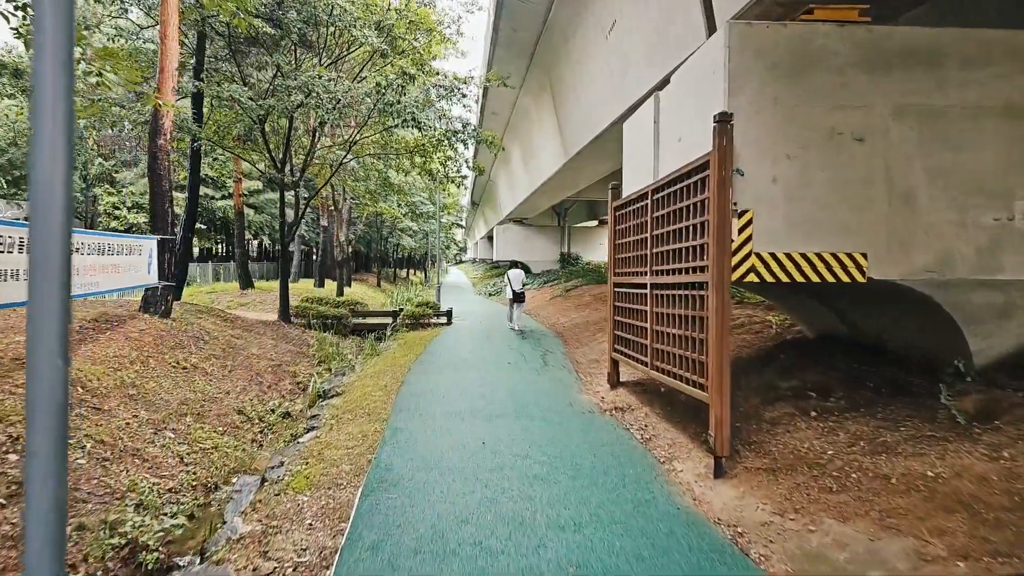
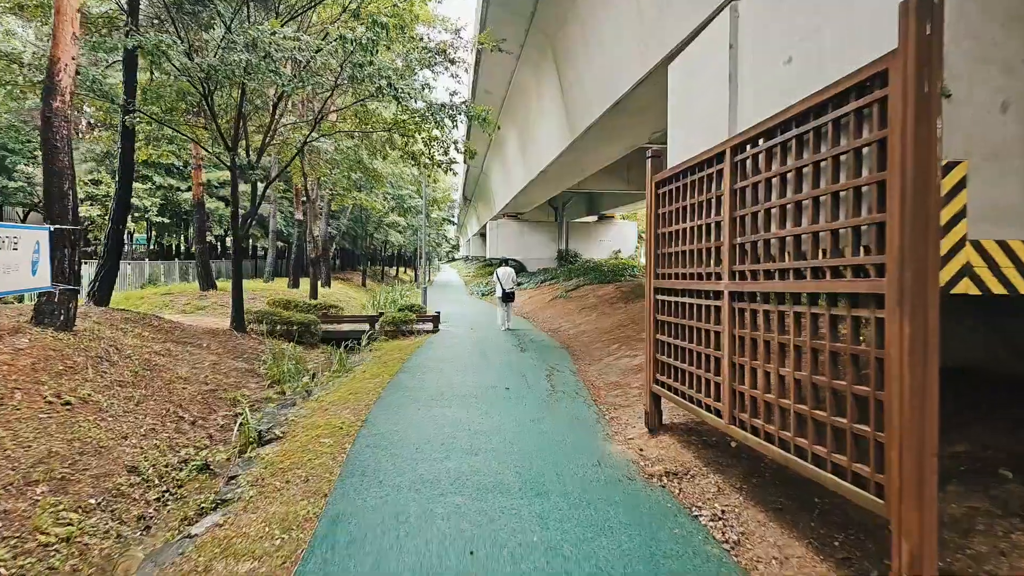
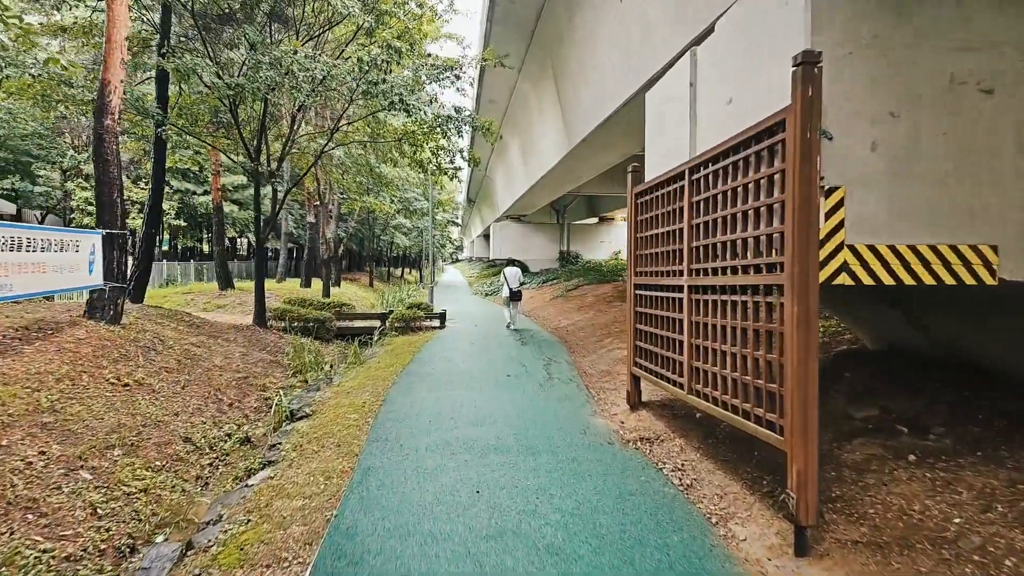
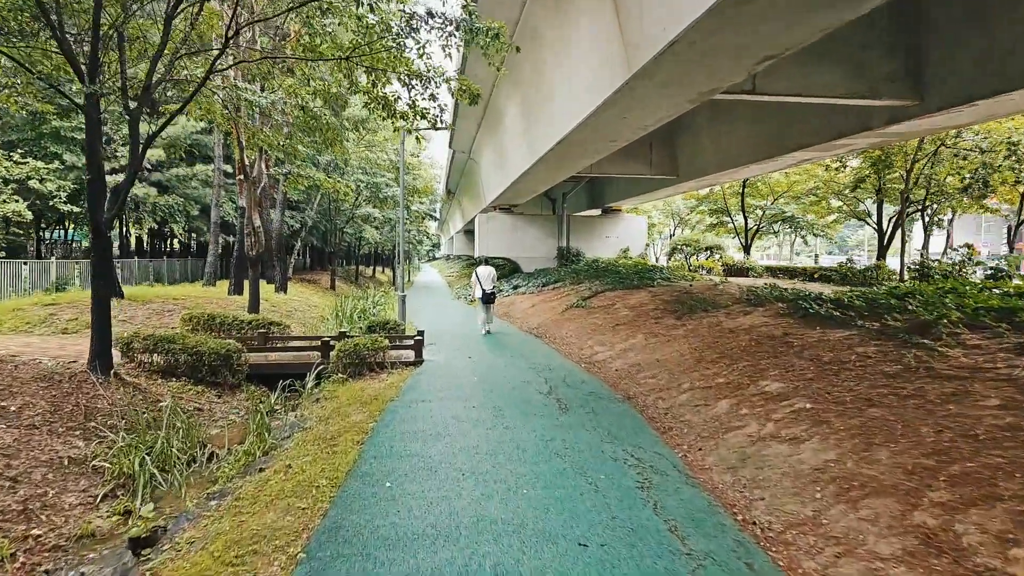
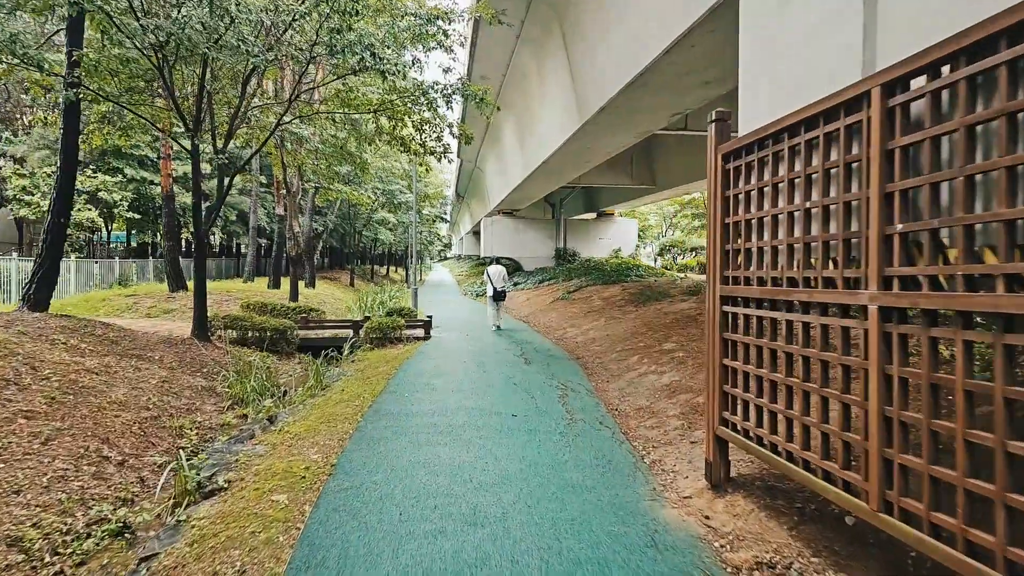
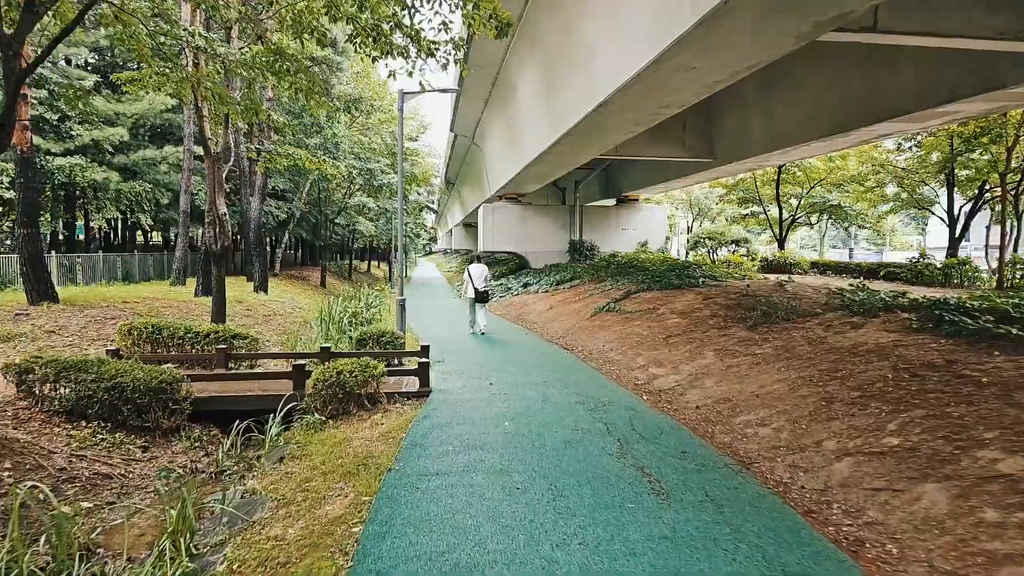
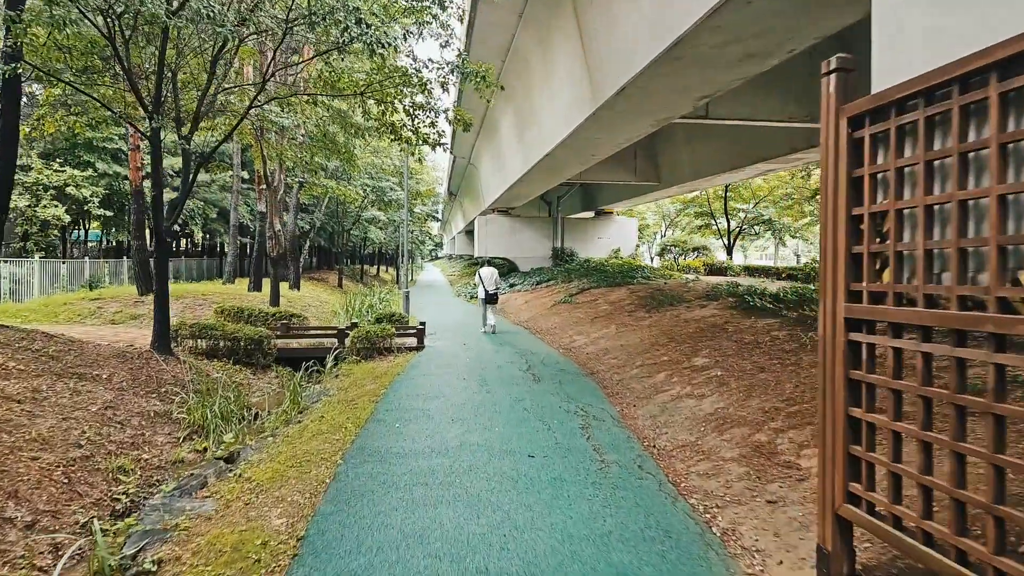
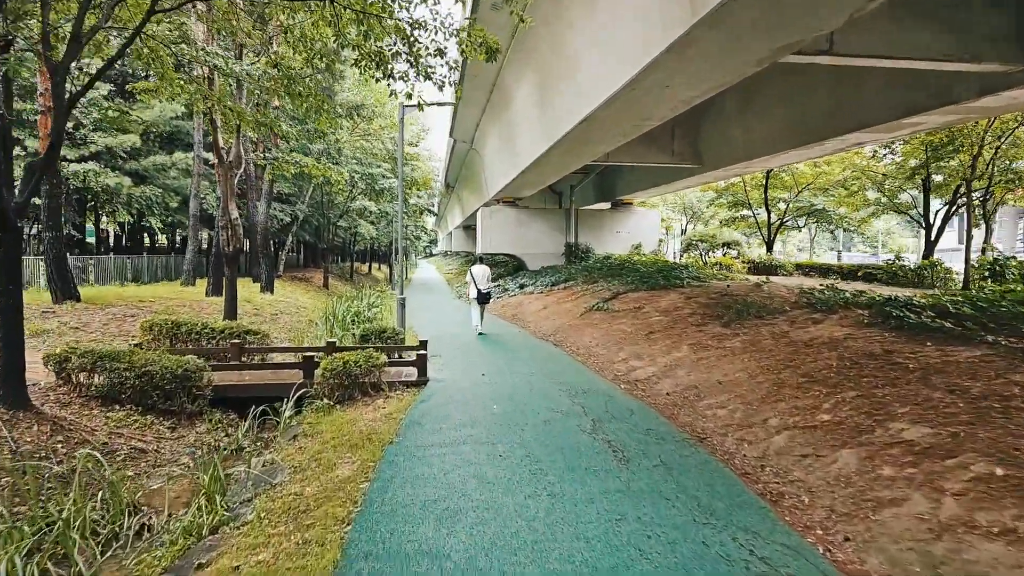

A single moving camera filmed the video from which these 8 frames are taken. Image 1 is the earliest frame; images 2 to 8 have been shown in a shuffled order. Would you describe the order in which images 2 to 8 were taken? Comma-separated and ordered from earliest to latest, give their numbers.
3, 2, 5, 7, 4, 8, 6
